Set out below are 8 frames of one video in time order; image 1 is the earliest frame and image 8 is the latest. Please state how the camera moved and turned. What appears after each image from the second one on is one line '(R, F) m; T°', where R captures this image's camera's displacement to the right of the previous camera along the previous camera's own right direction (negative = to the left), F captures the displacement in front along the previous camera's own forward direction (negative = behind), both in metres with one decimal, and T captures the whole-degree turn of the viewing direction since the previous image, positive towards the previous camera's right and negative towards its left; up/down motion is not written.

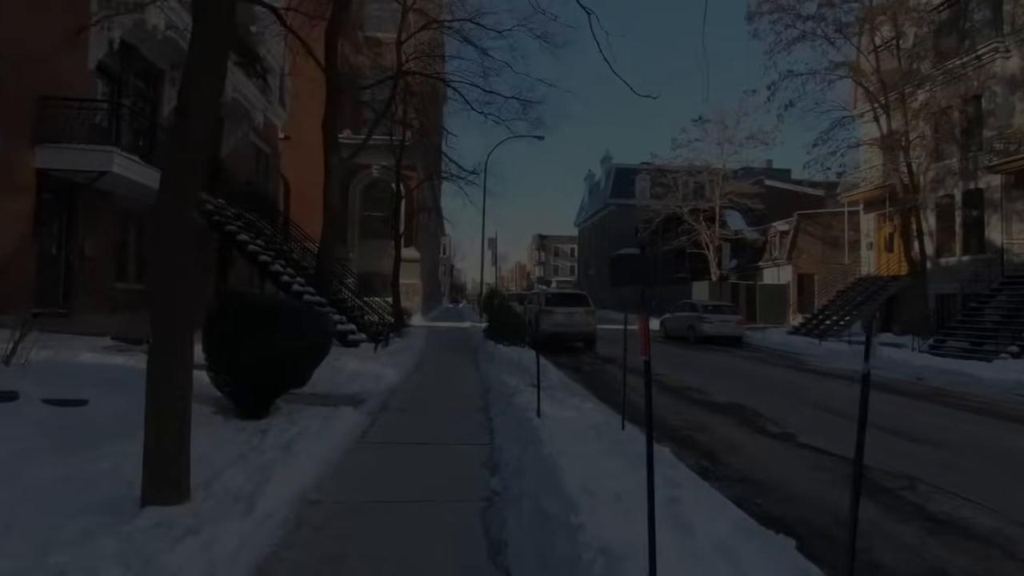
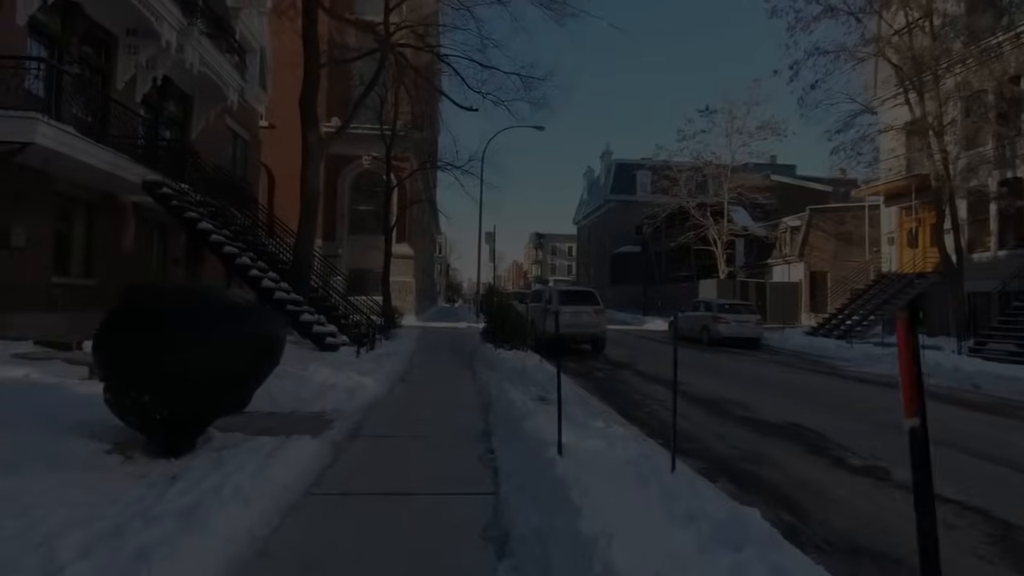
(-0.2, +2.1) m; 0°
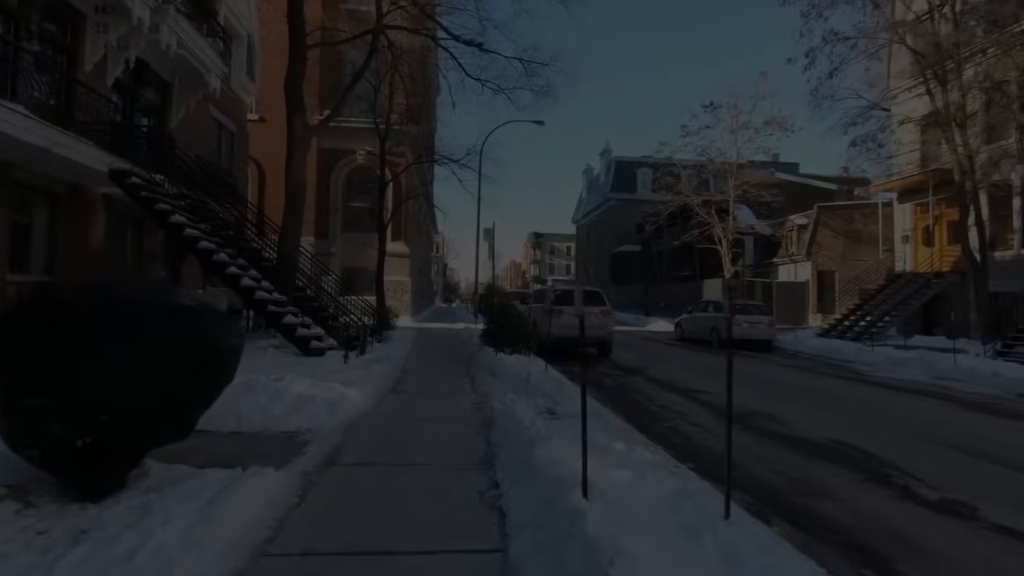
(-0.1, +1.2) m; 0°
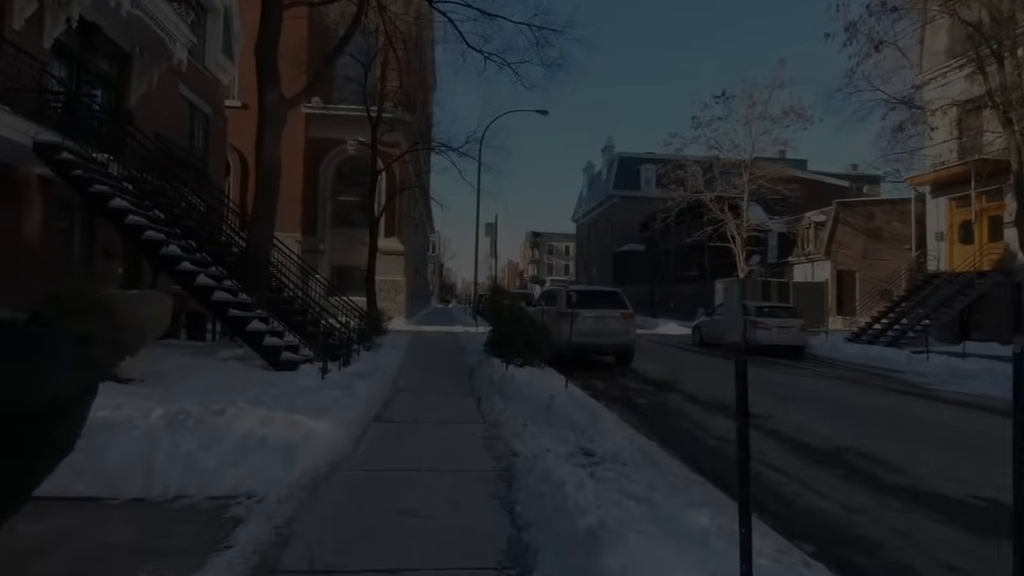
(-0.4, +2.3) m; 0°
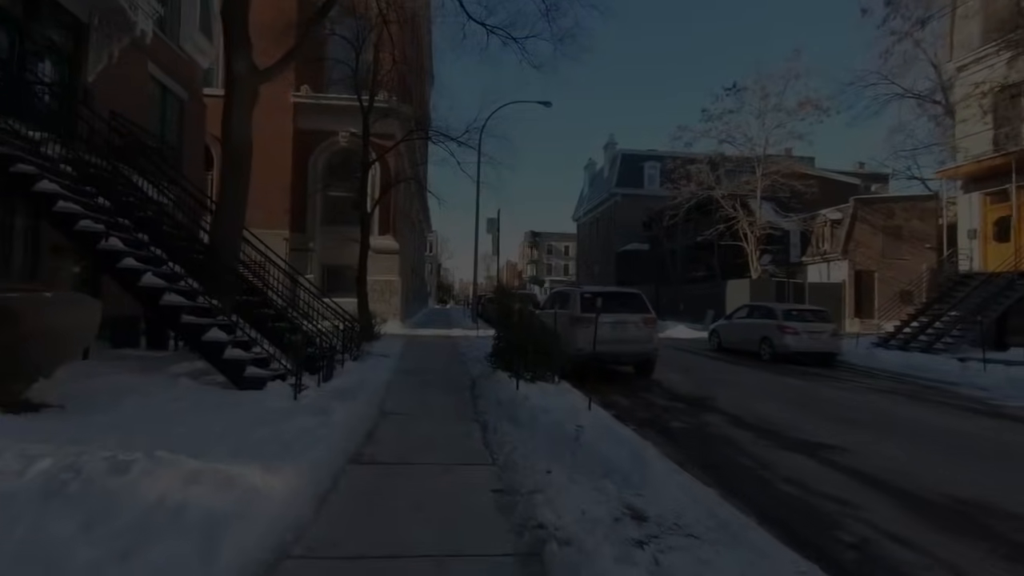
(-0.3, +1.9) m; 0°
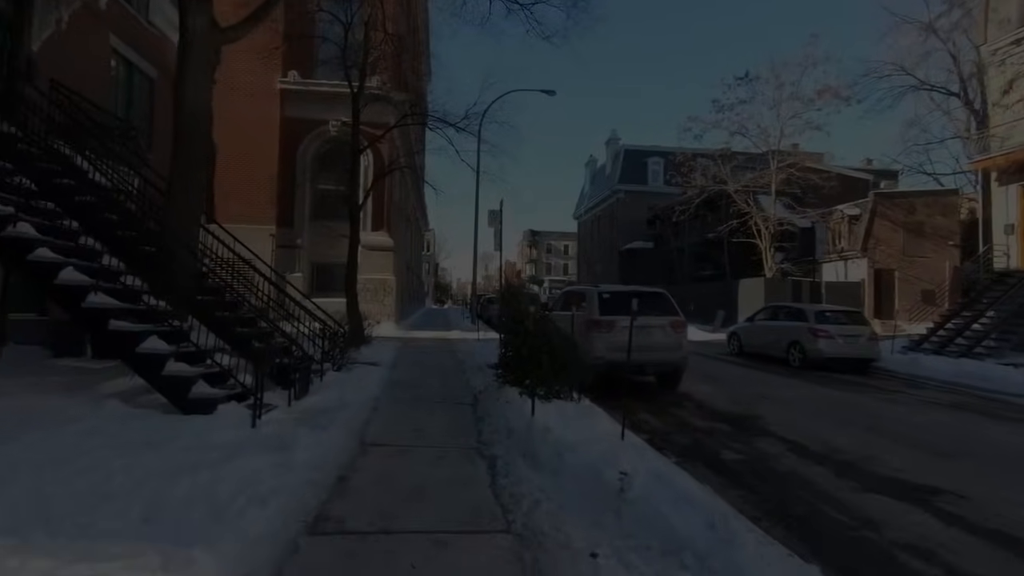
(-0.2, +1.9) m; 0°
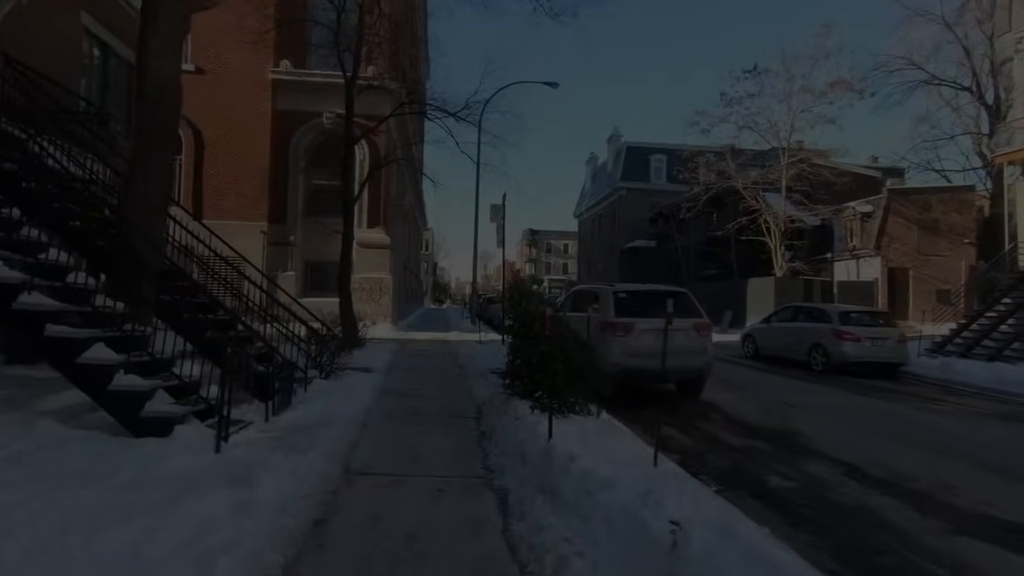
(-0.2, +1.1) m; 0°
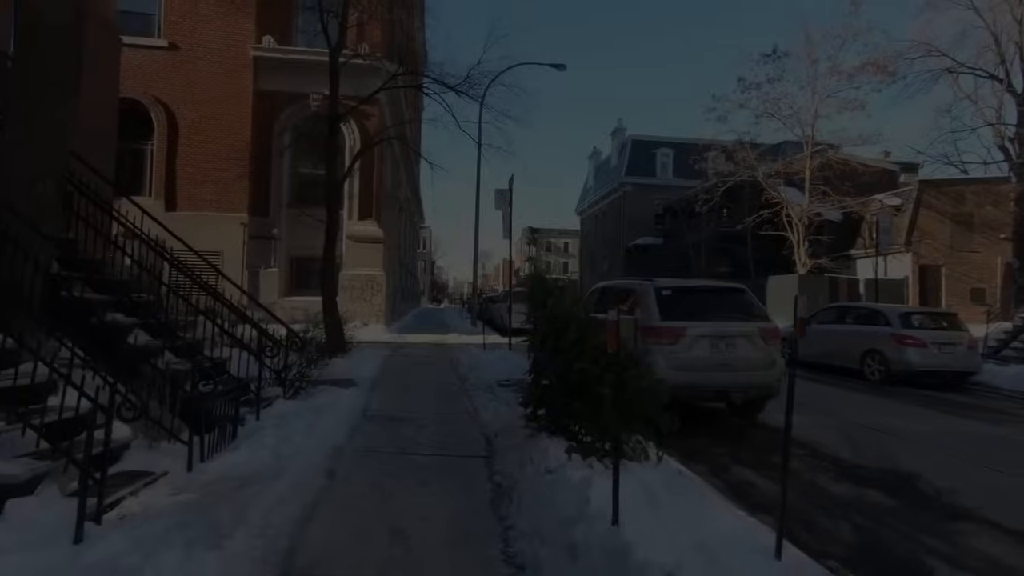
(-0.3, +2.3) m; 0°
